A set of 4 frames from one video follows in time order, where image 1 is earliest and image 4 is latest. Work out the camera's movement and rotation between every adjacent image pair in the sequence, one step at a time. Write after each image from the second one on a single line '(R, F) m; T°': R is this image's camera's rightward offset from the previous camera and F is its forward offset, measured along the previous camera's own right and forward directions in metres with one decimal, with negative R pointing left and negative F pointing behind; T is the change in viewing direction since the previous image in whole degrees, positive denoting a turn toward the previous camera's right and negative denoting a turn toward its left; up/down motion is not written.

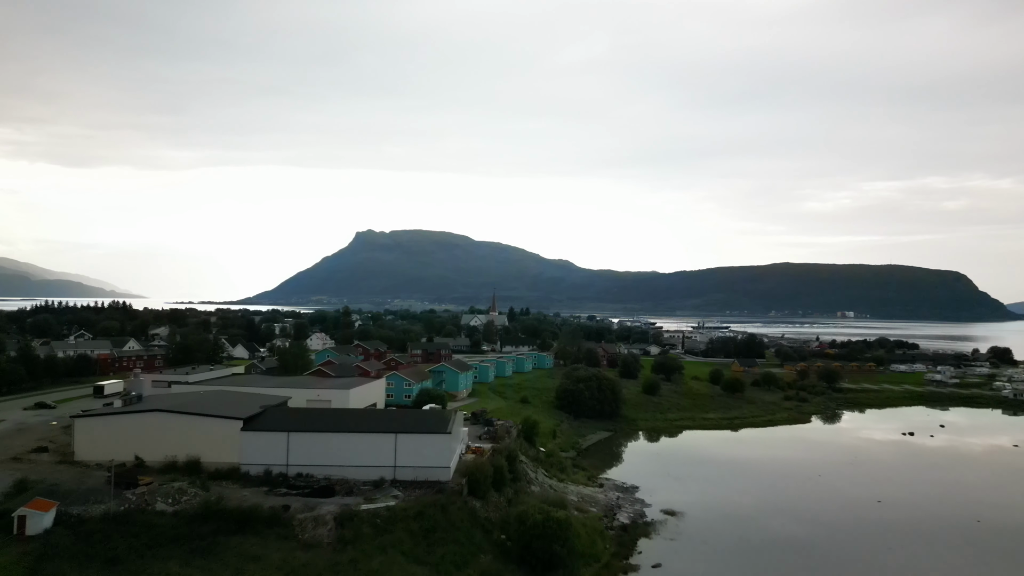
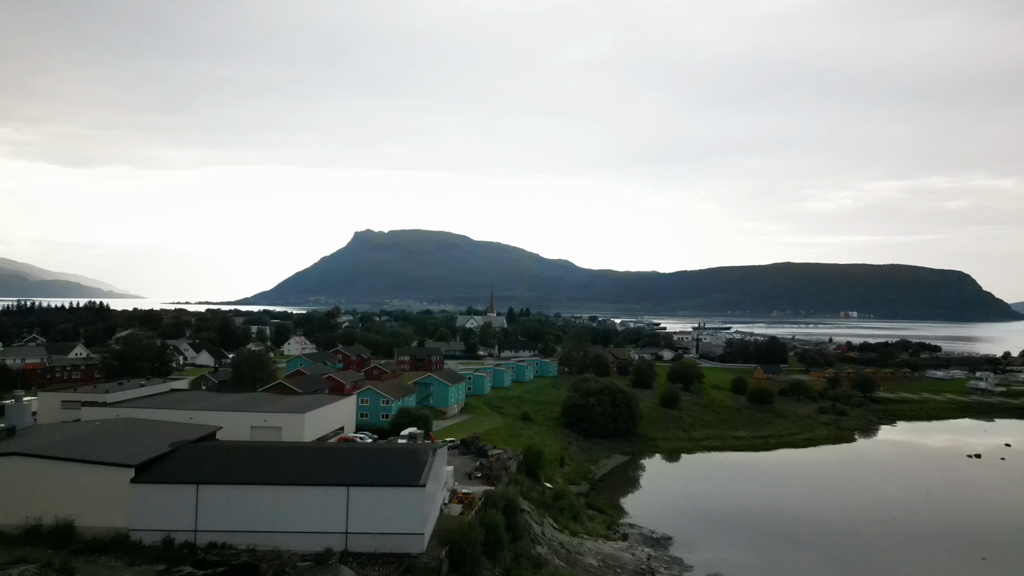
(0.0, +7.5) m; 0°
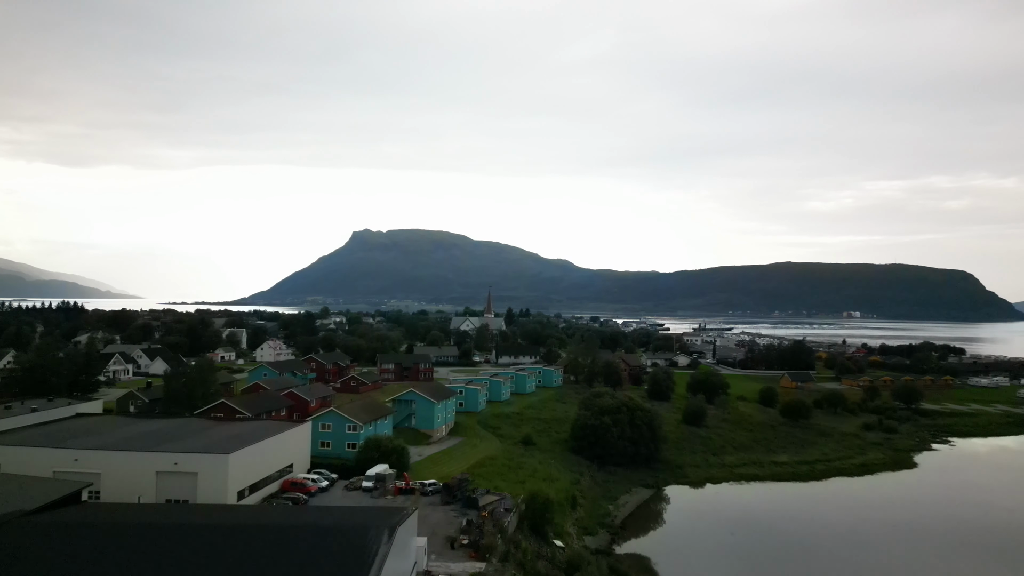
(0.0, +7.4) m; 0°
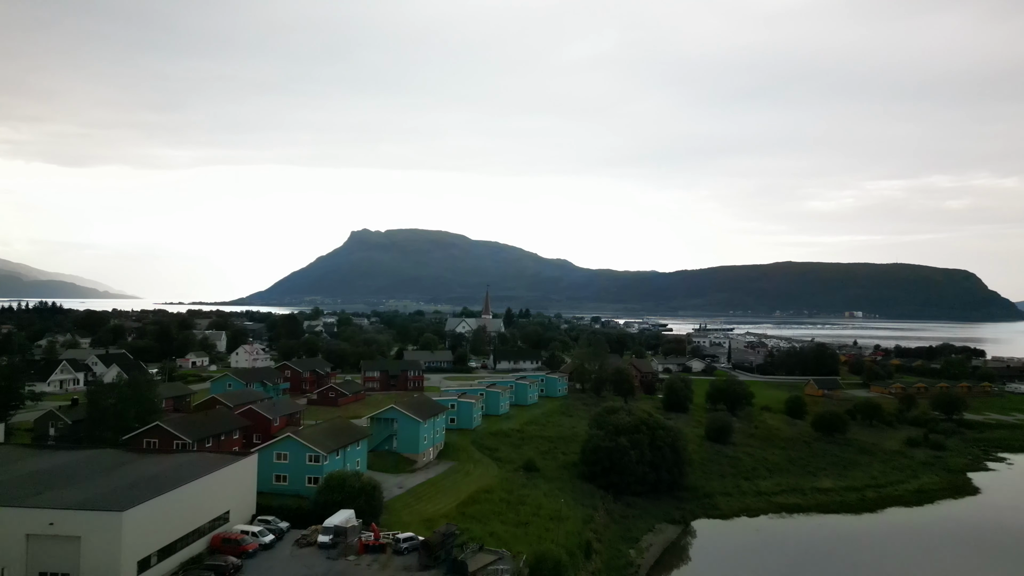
(0.0, +5.6) m; 0°
